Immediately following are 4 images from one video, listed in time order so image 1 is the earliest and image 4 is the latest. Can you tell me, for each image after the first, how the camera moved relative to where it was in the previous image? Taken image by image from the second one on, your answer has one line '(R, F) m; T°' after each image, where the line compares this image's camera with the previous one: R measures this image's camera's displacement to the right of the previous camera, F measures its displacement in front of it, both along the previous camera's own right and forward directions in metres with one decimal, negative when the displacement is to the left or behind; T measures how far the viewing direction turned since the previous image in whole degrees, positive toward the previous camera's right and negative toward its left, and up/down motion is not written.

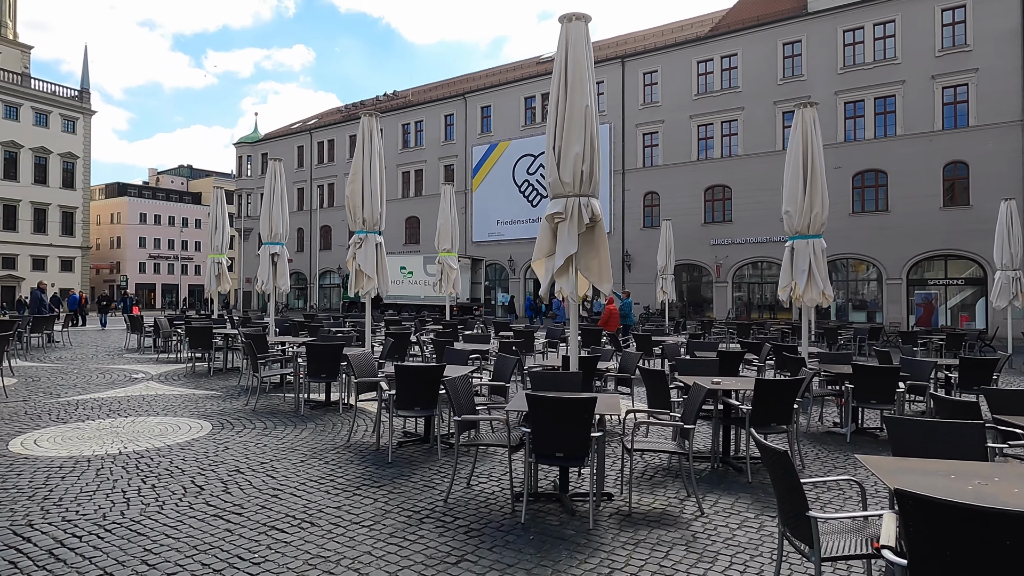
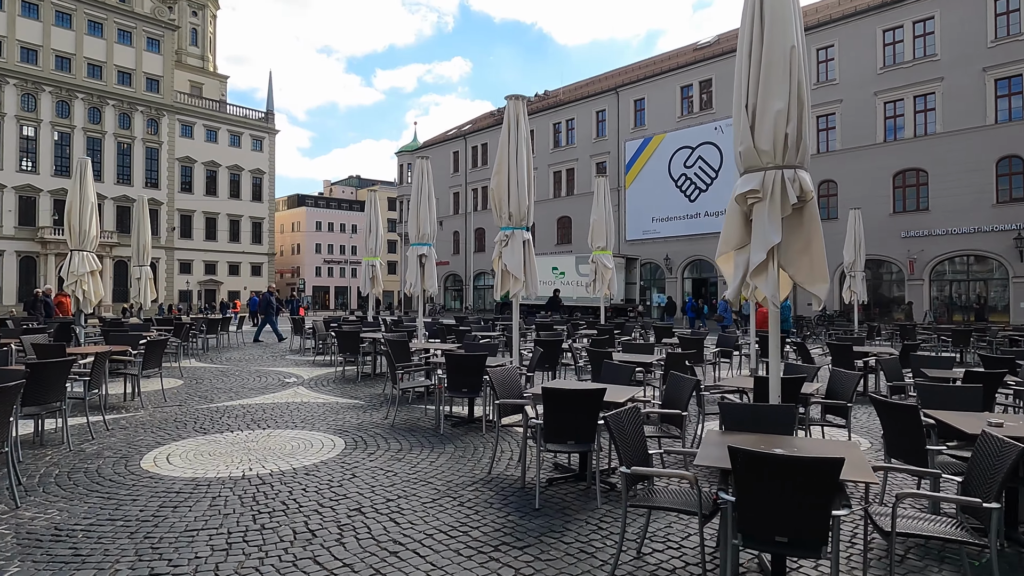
(-0.2, +1.4) m; -13°
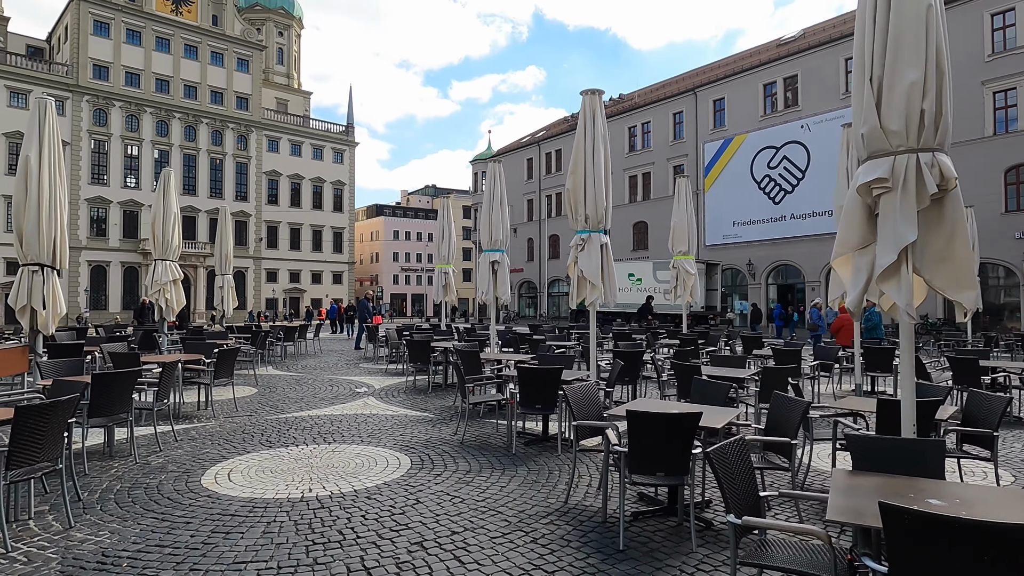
(0.0, +0.6) m; -6°
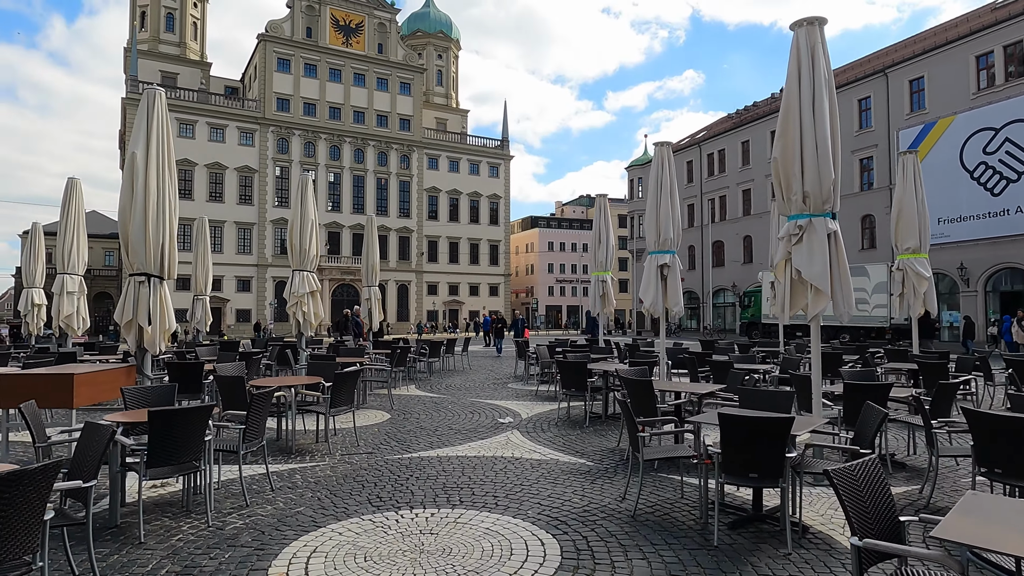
(-0.3, +2.2) m; -13°
